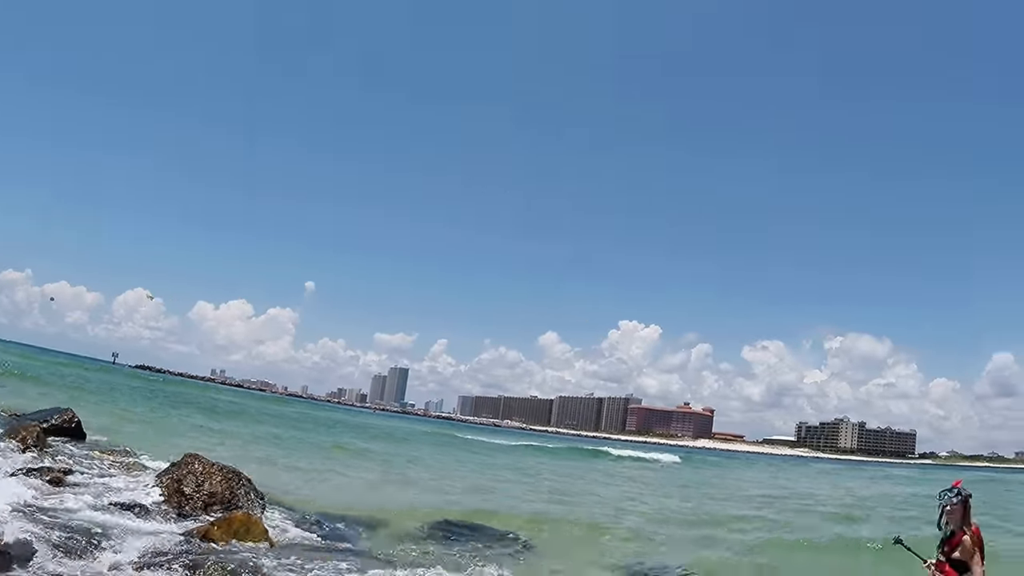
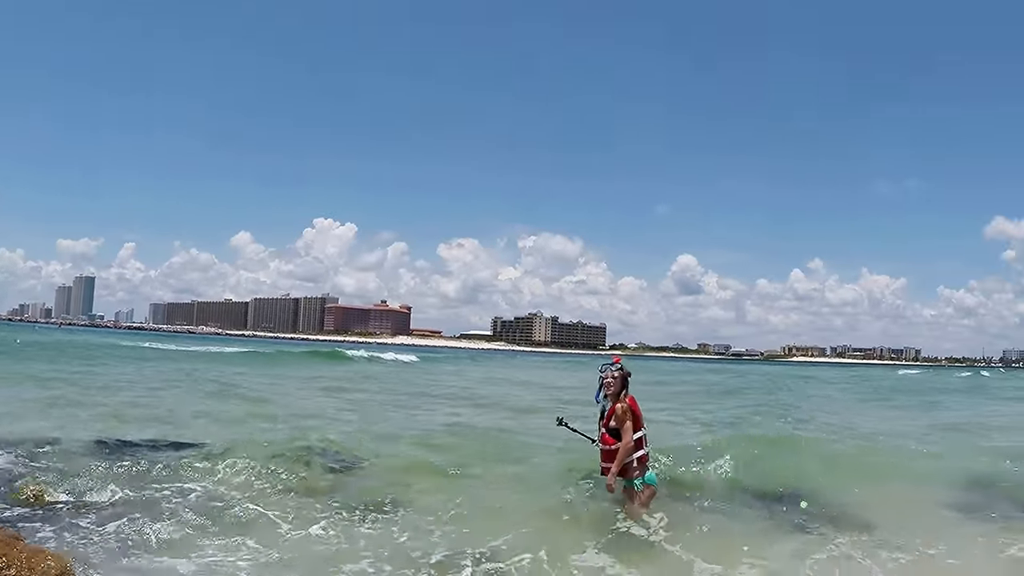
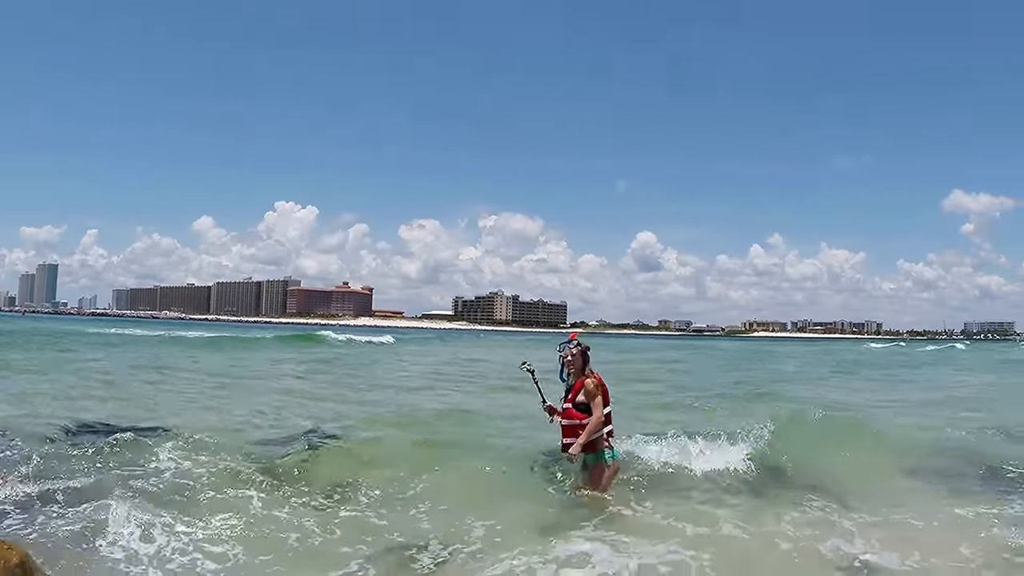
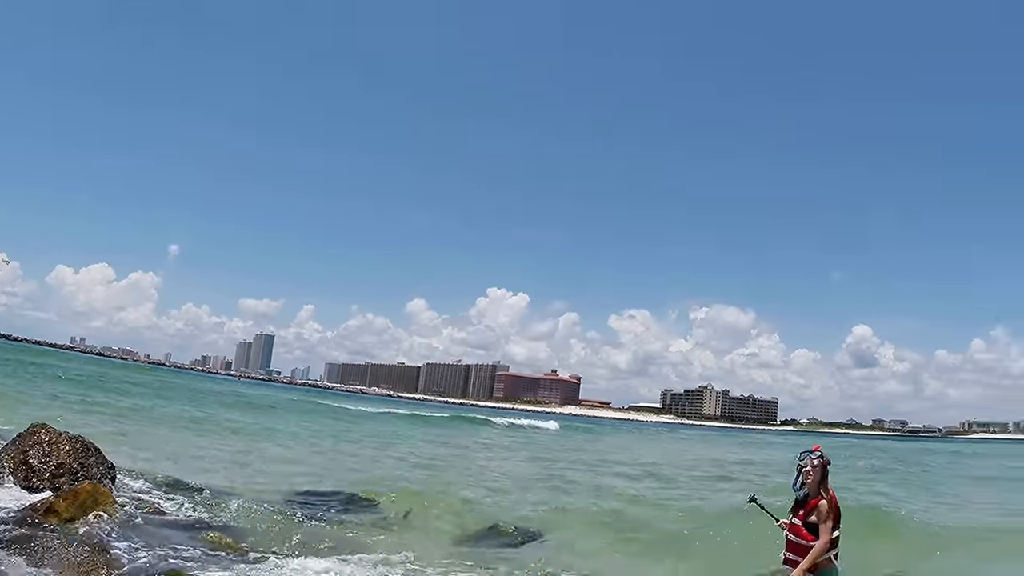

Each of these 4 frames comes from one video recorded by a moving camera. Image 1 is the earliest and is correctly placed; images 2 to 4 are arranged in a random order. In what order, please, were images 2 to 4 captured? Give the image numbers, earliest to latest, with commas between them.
4, 2, 3
